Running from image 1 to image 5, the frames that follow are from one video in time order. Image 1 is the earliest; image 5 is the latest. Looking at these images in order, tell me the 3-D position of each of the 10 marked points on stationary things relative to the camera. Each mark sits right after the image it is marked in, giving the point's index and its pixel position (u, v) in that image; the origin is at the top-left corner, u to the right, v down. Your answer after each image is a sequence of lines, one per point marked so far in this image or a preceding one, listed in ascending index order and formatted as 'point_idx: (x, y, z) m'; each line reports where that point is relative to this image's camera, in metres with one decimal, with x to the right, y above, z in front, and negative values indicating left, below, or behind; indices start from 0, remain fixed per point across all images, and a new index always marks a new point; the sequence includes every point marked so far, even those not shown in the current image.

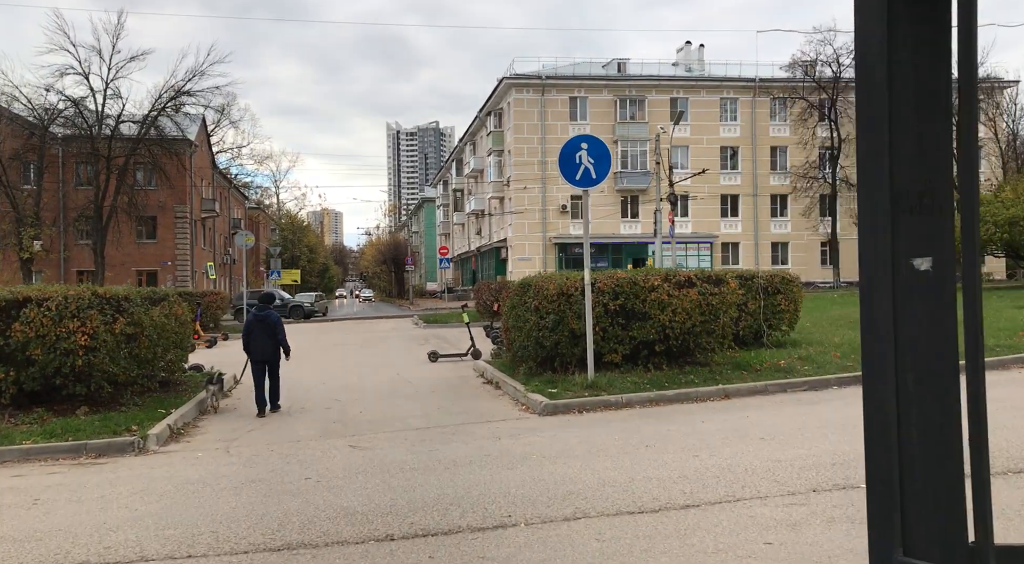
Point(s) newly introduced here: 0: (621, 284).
0: (+1.5, 0.0, +10.1) m
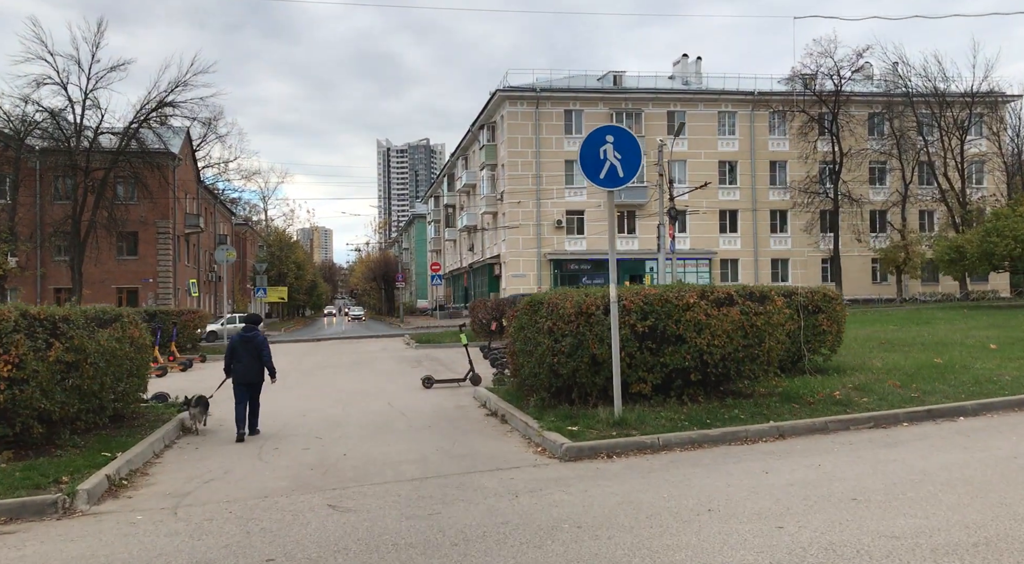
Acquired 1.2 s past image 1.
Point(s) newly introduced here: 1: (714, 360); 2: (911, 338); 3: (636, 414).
0: (+1.6, -0.2, +8.6) m
1: (+2.3, -0.9, +8.6) m
2: (+8.8, -1.3, +16.6) m
3: (+1.4, -1.5, +8.3) m
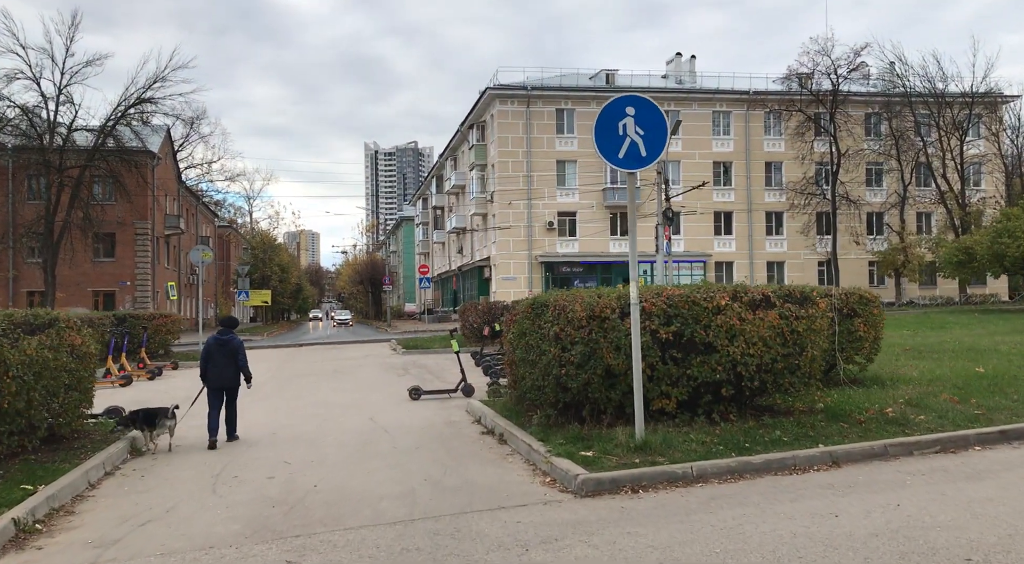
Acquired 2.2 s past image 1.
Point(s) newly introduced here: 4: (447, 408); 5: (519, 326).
0: (+1.6, -0.2, +7.4) m
1: (+2.4, -0.9, +7.4) m
2: (+8.7, -1.3, +15.4) m
3: (+1.4, -1.4, +7.0) m
4: (-1.0, -2.0, +11.8) m
5: (+0.1, -0.5, +9.1) m
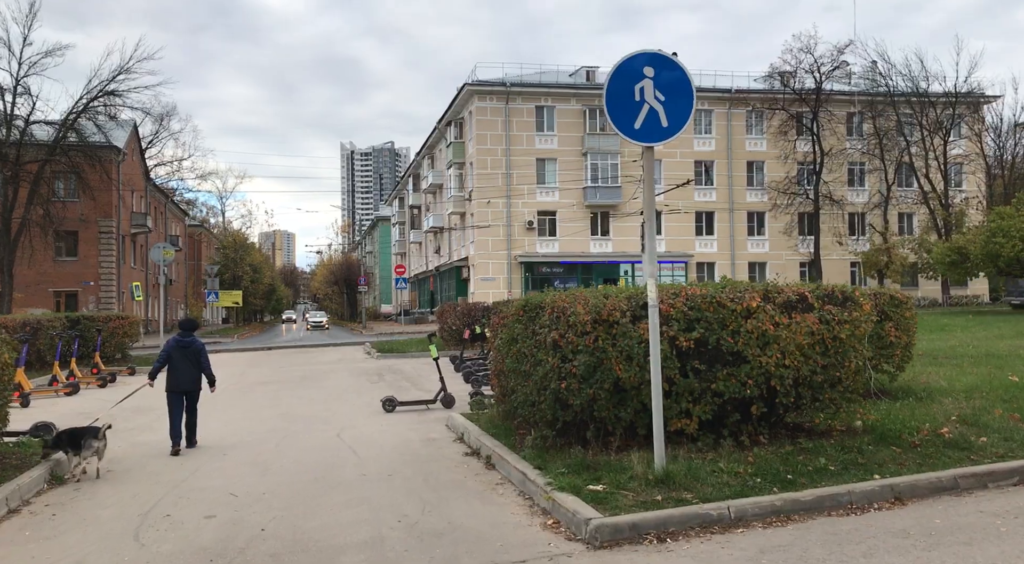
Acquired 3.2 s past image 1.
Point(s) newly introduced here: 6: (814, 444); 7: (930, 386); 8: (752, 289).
0: (+1.5, -0.2, +6.2) m
1: (+2.3, -0.9, +6.2) m
2: (+8.4, -1.3, +14.5) m
3: (+1.4, -1.4, +5.8) m
4: (-1.2, -2.0, +10.6) m
5: (0.0, -0.5, +7.9) m
6: (+2.5, -1.4, +6.2) m
7: (+5.2, -1.3, +9.4) m
8: (+2.1, -0.1, +6.4) m
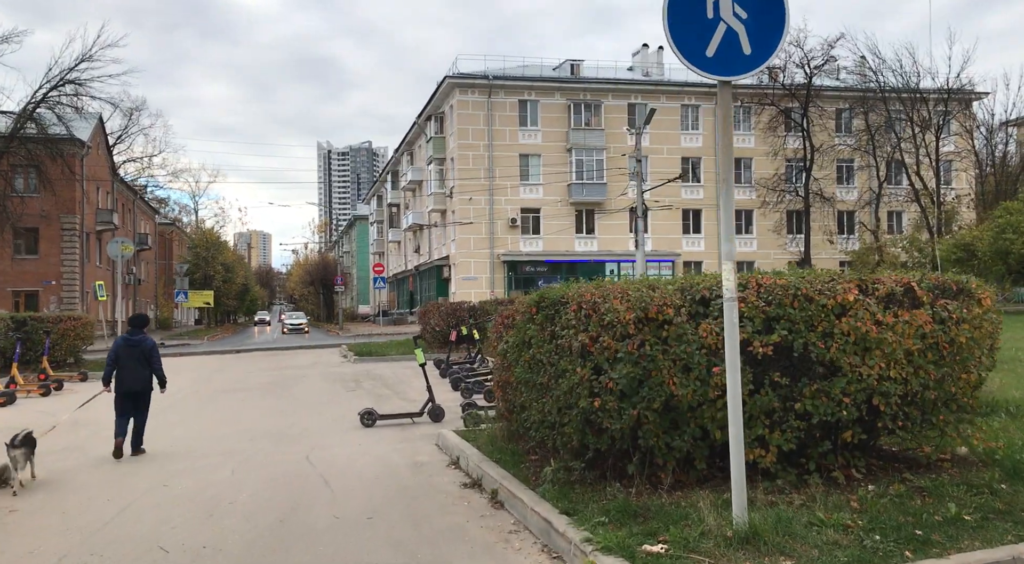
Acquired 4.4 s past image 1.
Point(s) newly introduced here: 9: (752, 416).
0: (+1.7, -0.1, +4.7) m
1: (+2.4, -0.8, +4.8) m
2: (+8.3, -1.2, +13.2) m
3: (+1.5, -1.3, +4.3) m
4: (-1.2, -1.9, +9.0) m
5: (+0.1, -0.4, +6.3) m
6: (+2.7, -1.3, +4.8) m
7: (+5.3, -1.2, +8.0) m
8: (+2.2, 0.0, +4.9) m
9: (+1.5, -0.8, +4.6) m
